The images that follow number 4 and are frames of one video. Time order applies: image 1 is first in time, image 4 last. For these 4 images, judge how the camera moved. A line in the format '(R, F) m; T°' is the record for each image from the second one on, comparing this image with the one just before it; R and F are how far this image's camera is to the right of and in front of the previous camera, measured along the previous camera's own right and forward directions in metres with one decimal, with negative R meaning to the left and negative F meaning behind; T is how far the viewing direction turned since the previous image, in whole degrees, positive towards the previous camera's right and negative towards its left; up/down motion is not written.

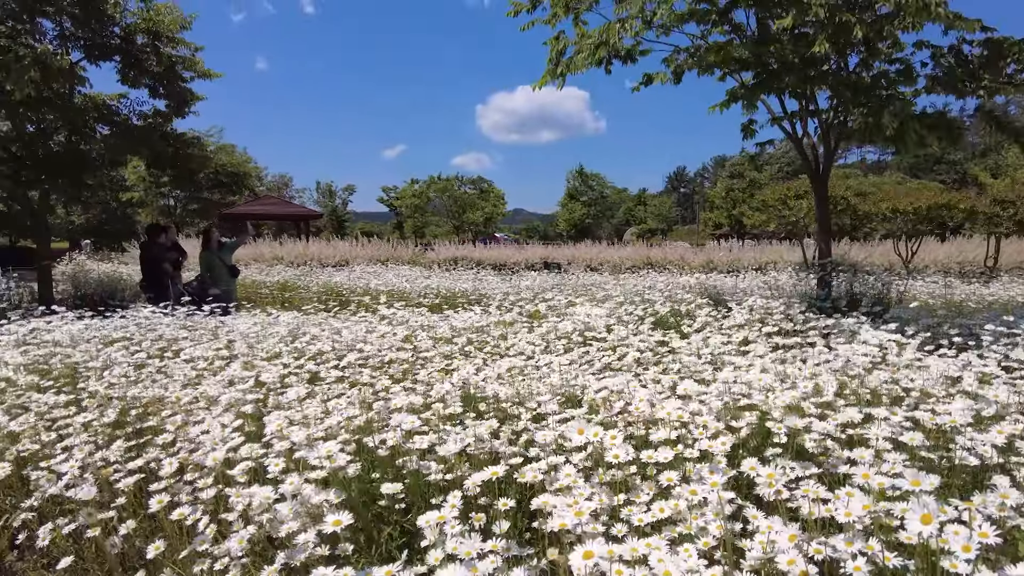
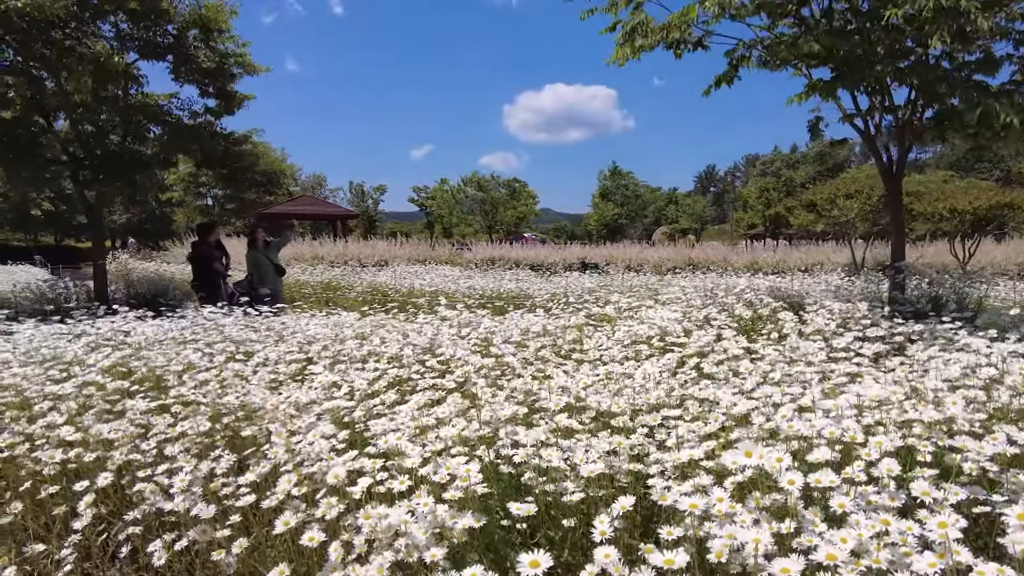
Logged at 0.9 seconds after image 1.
(-0.4, +0.2) m; -2°
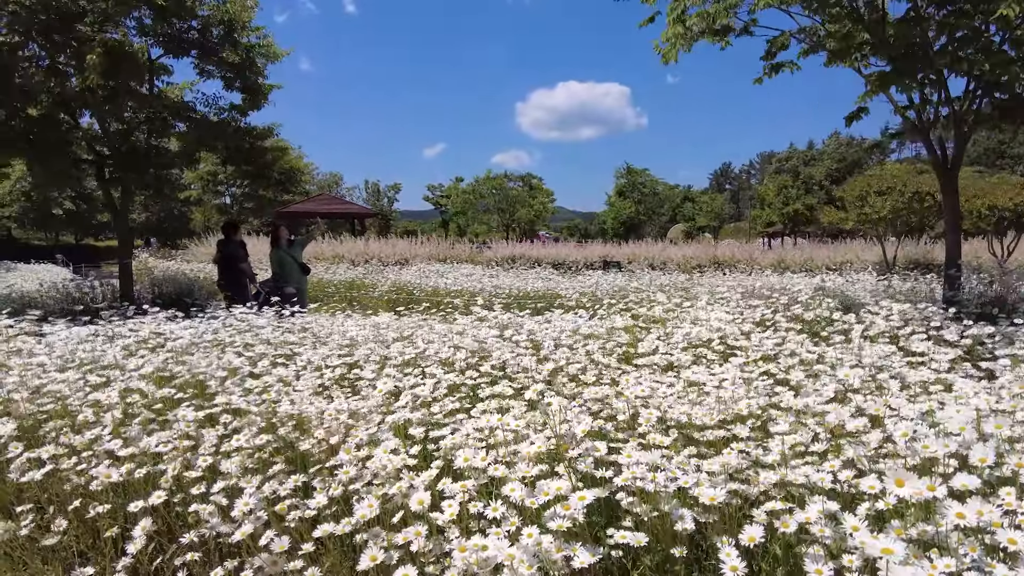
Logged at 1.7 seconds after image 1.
(-0.3, +0.2) m; -1°
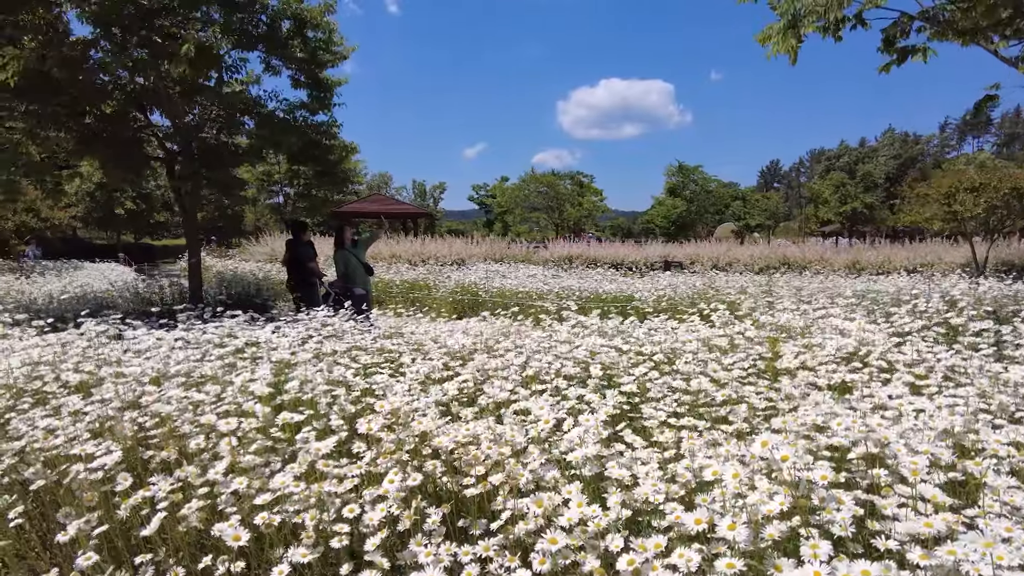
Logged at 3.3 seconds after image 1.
(-0.5, +0.5) m; -3°
